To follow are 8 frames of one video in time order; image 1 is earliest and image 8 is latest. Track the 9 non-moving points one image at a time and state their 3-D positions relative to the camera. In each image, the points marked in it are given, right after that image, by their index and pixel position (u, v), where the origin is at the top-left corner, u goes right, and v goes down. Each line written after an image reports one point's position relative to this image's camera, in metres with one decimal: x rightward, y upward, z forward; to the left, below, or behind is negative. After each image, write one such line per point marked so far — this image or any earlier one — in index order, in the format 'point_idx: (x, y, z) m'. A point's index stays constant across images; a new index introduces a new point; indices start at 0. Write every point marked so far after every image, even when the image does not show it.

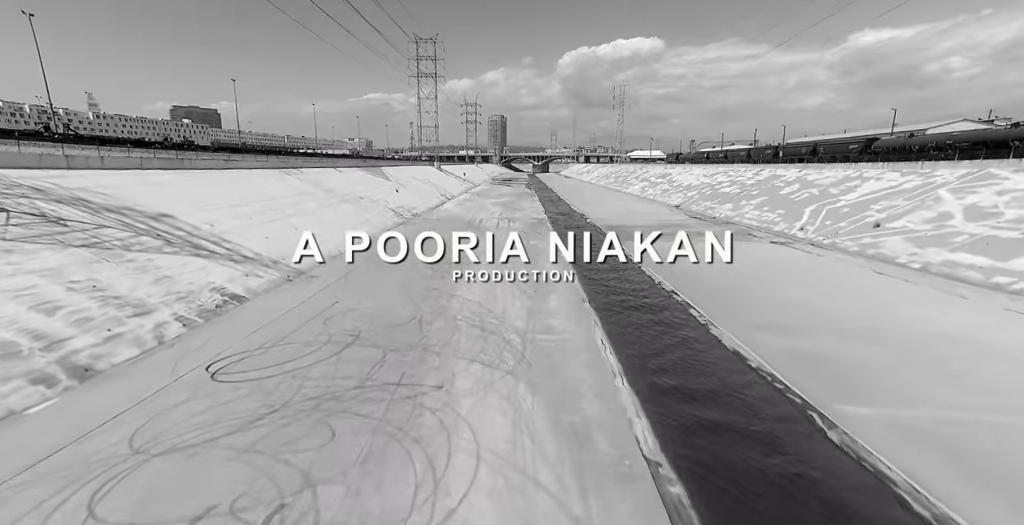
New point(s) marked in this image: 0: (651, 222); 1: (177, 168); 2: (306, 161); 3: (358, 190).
0: (+5.9, +1.6, +17.8) m
1: (-7.3, +2.1, +9.2) m
2: (-8.1, +3.9, +16.4) m
3: (-6.0, +2.7, +16.2) m
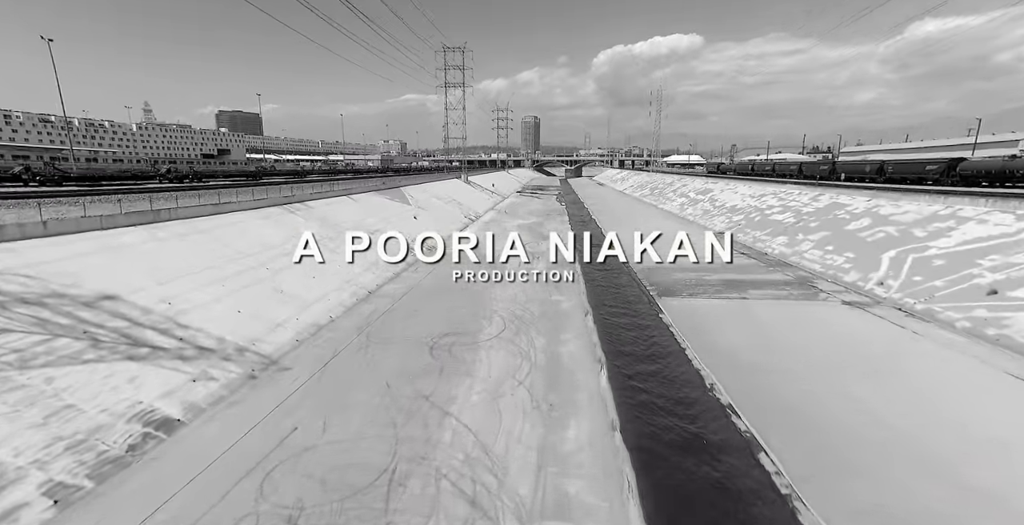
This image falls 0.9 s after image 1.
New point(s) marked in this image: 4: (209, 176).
0: (+6.8, -0.1, +15.8) m
1: (-7.0, +0.8, +8.1) m
2: (-7.2, +2.5, +15.3) m
3: (-5.1, +1.3, +15.0) m
4: (-11.2, +3.1, +15.5) m
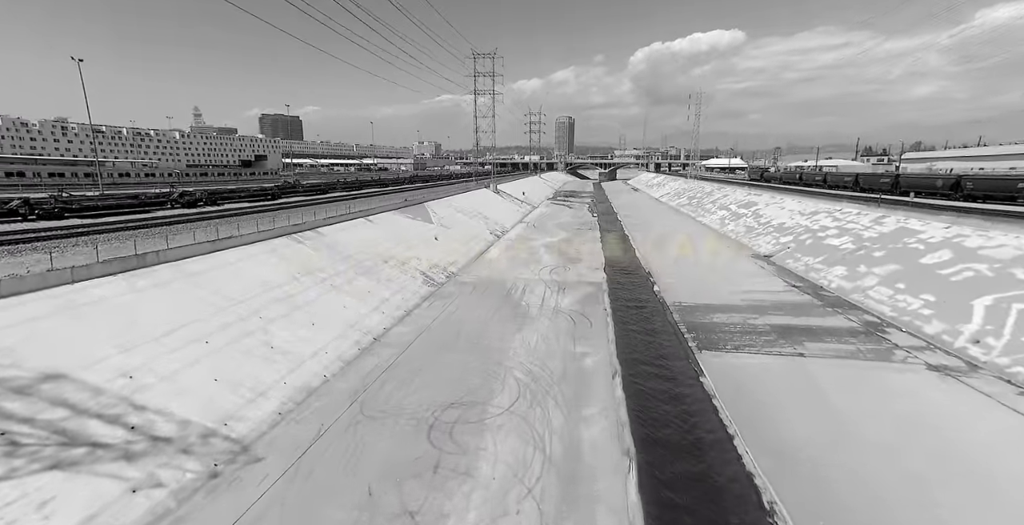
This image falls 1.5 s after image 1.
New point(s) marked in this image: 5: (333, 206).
0: (+7.6, -1.3, +14.0) m
1: (-6.7, -0.1, +7.4) m
2: (-6.4, +1.6, +14.6) m
3: (-4.3, +0.4, +14.2) m
4: (-10.3, +2.3, +15.1) m
5: (-6.9, +2.0, +16.2) m
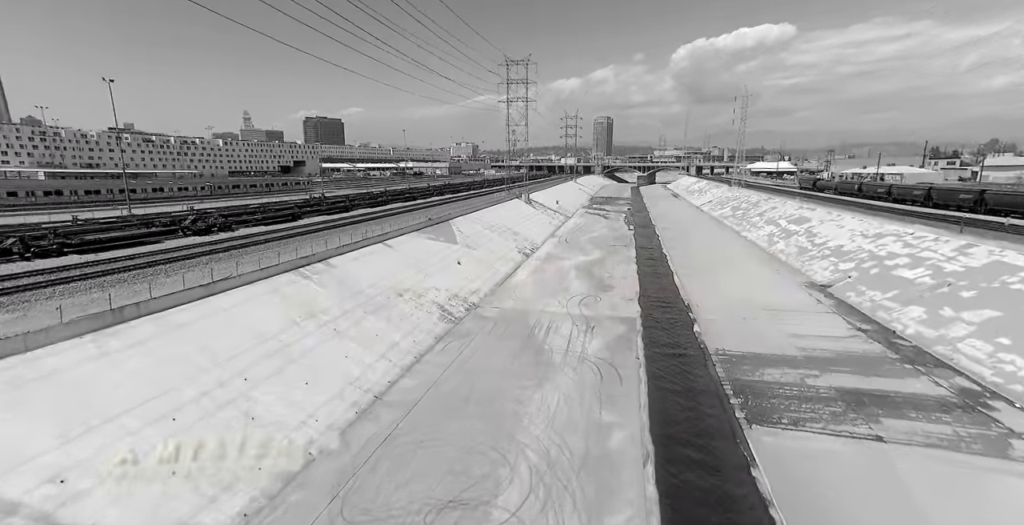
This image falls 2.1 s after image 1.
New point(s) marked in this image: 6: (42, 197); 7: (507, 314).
0: (+8.2, -2.5, +12.2) m
1: (-6.5, -1.0, +6.7) m
2: (-5.5, +0.7, +13.9) m
3: (-3.6, -0.6, +13.3) m
4: (-9.4, +1.4, +14.7) m
5: (-5.9, +1.0, +15.5) m
6: (-19.0, +2.7, +17.2) m
7: (-0.2, -1.8, +14.6) m
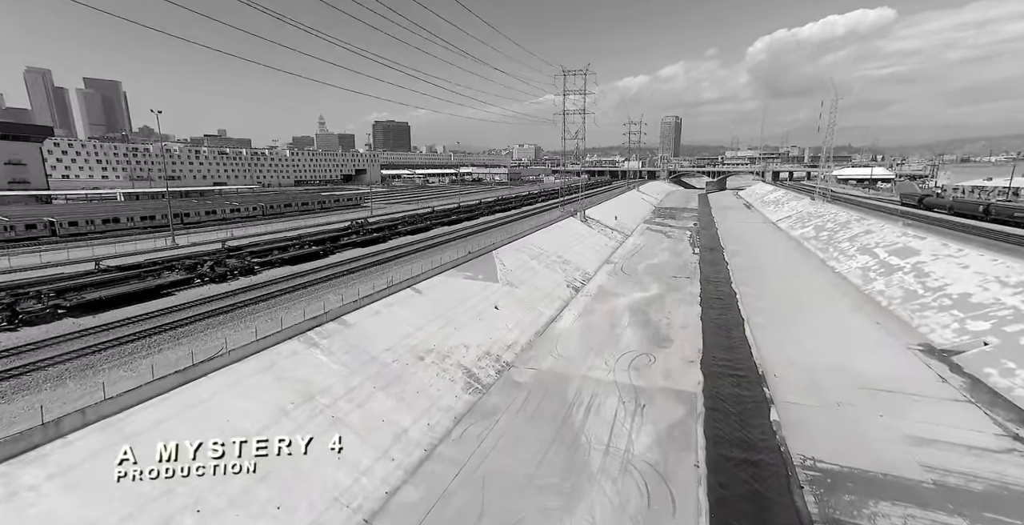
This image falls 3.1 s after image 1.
0: (+8.9, -4.4, +9.1) m
1: (-6.3, -2.4, +5.7) m
2: (-4.4, -0.9, +12.7) m
3: (-2.6, -2.2, +11.8) m
4: (-8.1, 0.0, +14.0) m
5: (-4.6, -0.5, +14.3) m
6: (-17.2, +1.6, +17.7) m
7: (+1.0, -3.5, +12.6) m
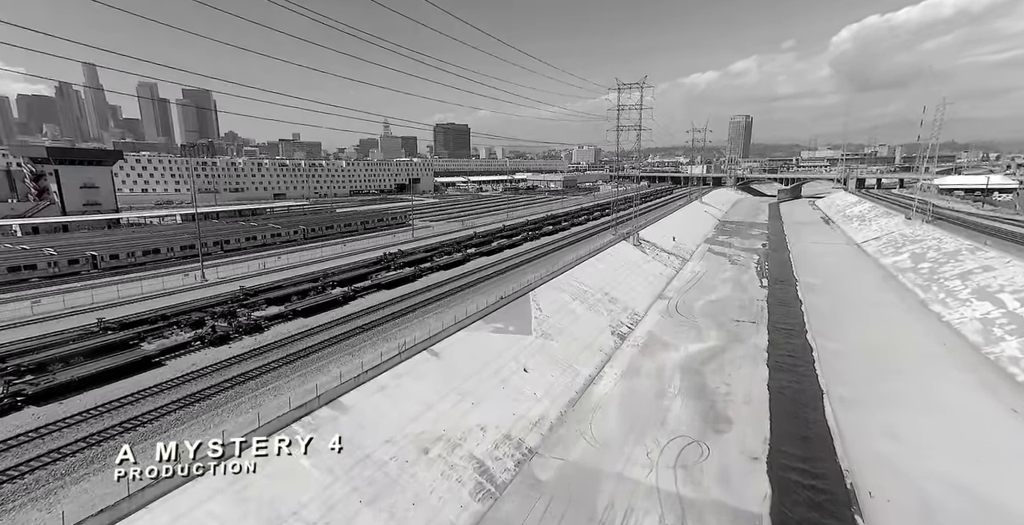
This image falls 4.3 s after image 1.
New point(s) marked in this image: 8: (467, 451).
0: (+8.9, -6.6, +6.0) m
1: (-6.6, -4.1, +4.6) m
2: (-3.7, -2.6, +11.3) m
3: (-2.1, -4.0, +10.2) m
4: (-7.2, -1.6, +13.1) m
5: (-3.7, -2.2, +12.9) m
6: (-15.7, +0.2, +18.0) m
7: (+1.5, -5.4, +10.5) m
8: (-1.1, -4.6, +10.2) m
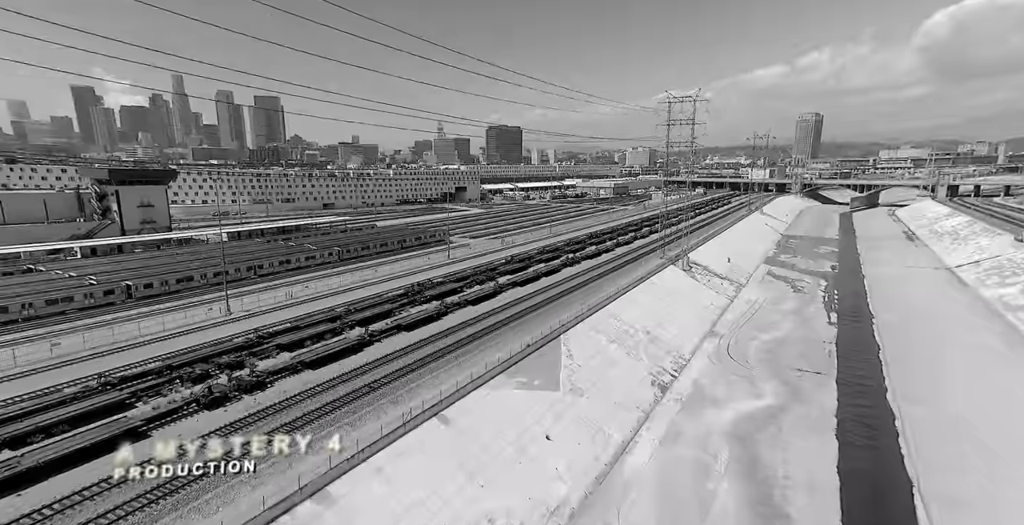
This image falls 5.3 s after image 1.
0: (+8.5, -8.4, +3.5) m
1: (-7.0, -5.4, +3.9) m
2: (-3.4, -4.1, +10.2) m
3: (-1.9, -5.5, +8.9) m
4: (-6.6, -3.0, +12.3) m
5: (-3.1, -3.7, +11.8) m
6: (-14.4, -1.0, +18.2) m
7: (+1.6, -7.0, +8.8) m
8: (-1.0, -6.2, +8.9) m
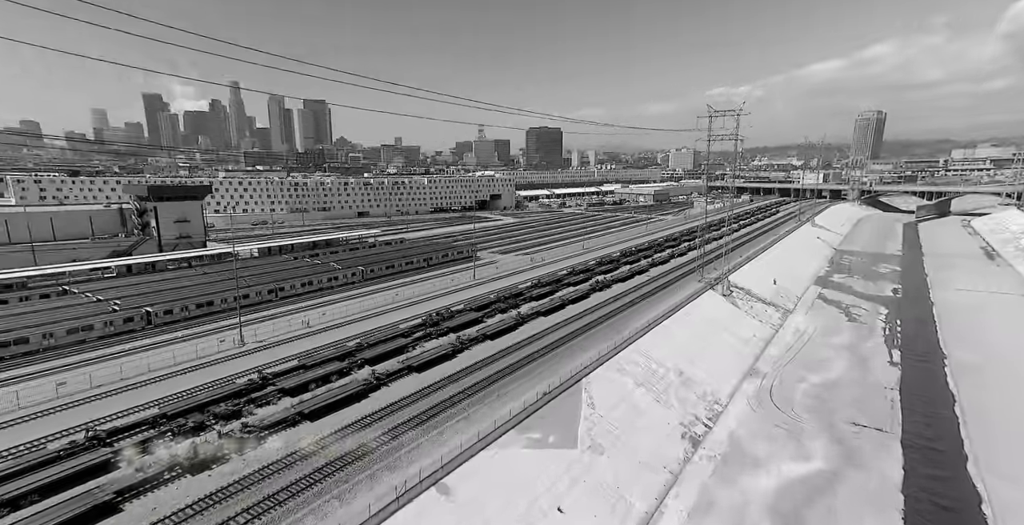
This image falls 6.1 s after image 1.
0: (+7.7, -10.0, +1.6) m
1: (-7.6, -6.7, +3.3) m
2: (-3.3, -5.4, +9.3) m
3: (-2.0, -6.9, +7.9) m
4: (-6.4, -4.3, +11.7) m
5: (-3.0, -5.1, +10.8) m
6: (-13.6, -2.1, +18.2) m
7: (+1.4, -8.5, +7.5) m
8: (-1.1, -7.6, +7.7) m
